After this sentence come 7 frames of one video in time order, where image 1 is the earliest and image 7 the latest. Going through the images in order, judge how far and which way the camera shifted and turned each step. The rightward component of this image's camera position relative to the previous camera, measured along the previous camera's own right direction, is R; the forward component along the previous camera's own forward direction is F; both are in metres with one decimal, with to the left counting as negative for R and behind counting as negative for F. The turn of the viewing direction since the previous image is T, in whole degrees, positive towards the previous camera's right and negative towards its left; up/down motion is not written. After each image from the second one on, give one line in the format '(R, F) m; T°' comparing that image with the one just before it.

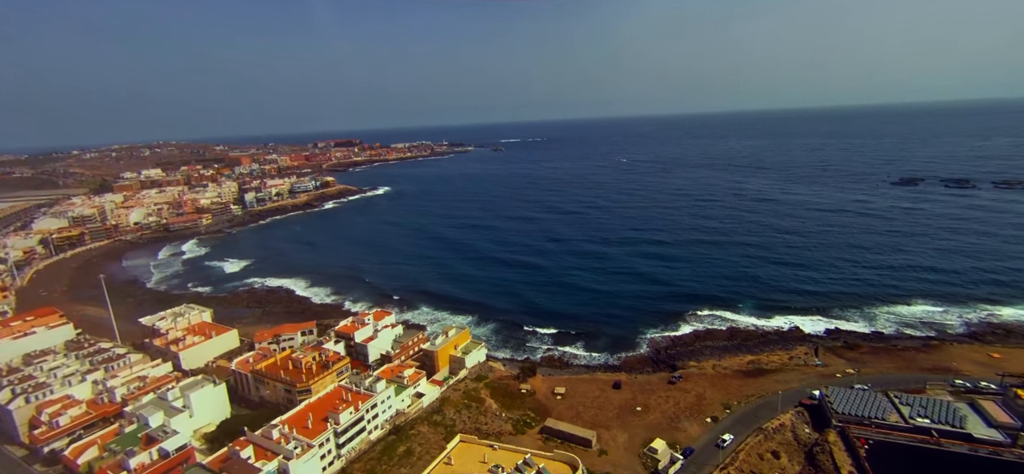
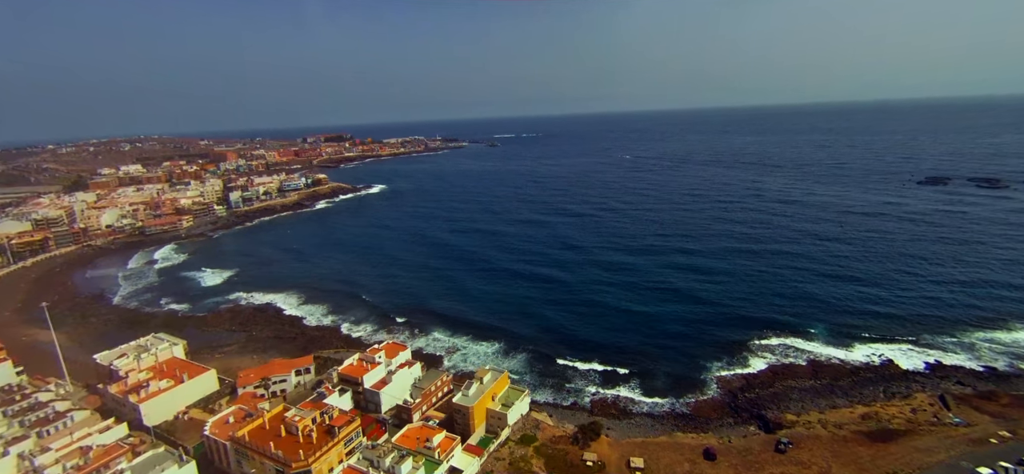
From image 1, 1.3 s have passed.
(-2.5, +5.0) m; +1°
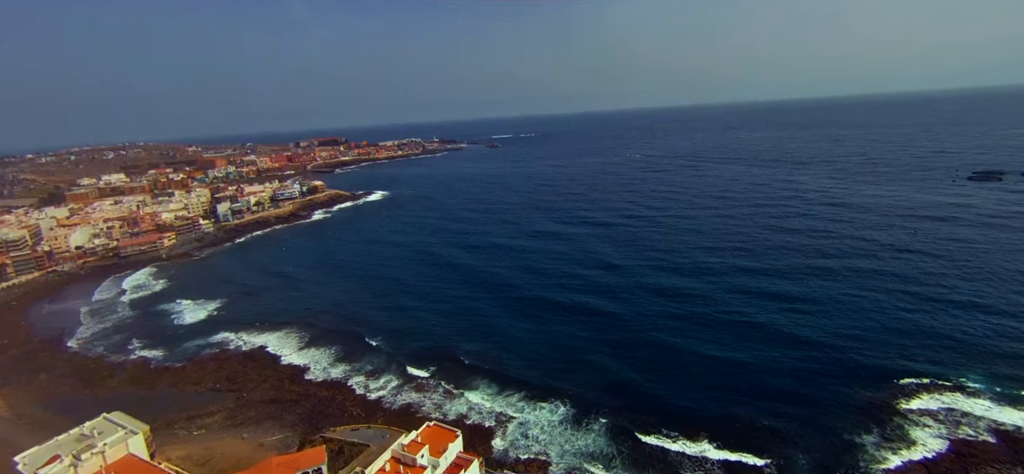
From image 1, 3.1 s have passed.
(-3.2, +6.5) m; +1°
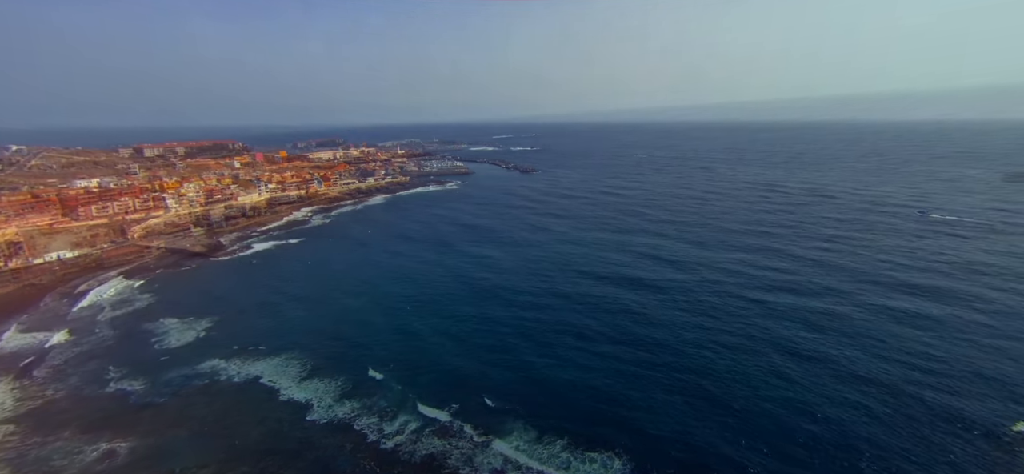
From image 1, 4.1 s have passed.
(-1.9, +3.7) m; 0°
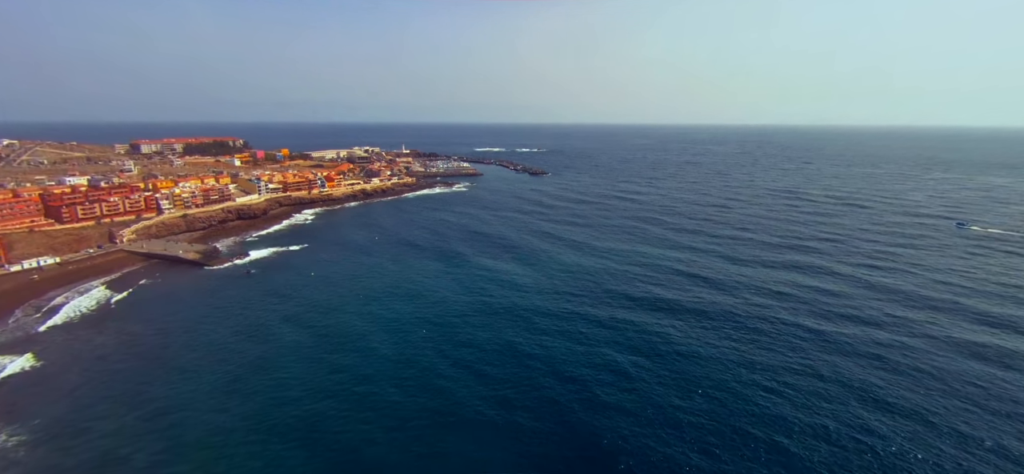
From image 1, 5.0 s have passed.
(-1.7, +3.8) m; 0°
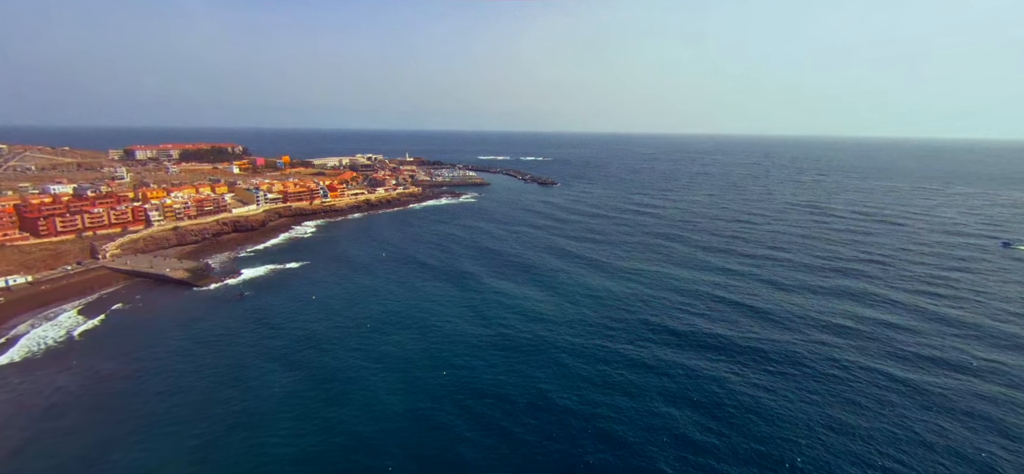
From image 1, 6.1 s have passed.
(-1.7, +4.2) m; 0°
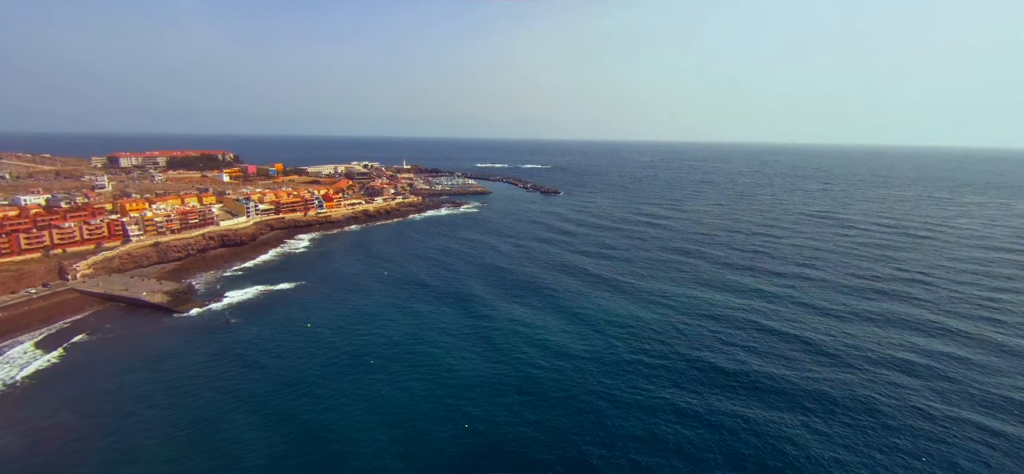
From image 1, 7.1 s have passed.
(-1.7, +4.0) m; +1°
